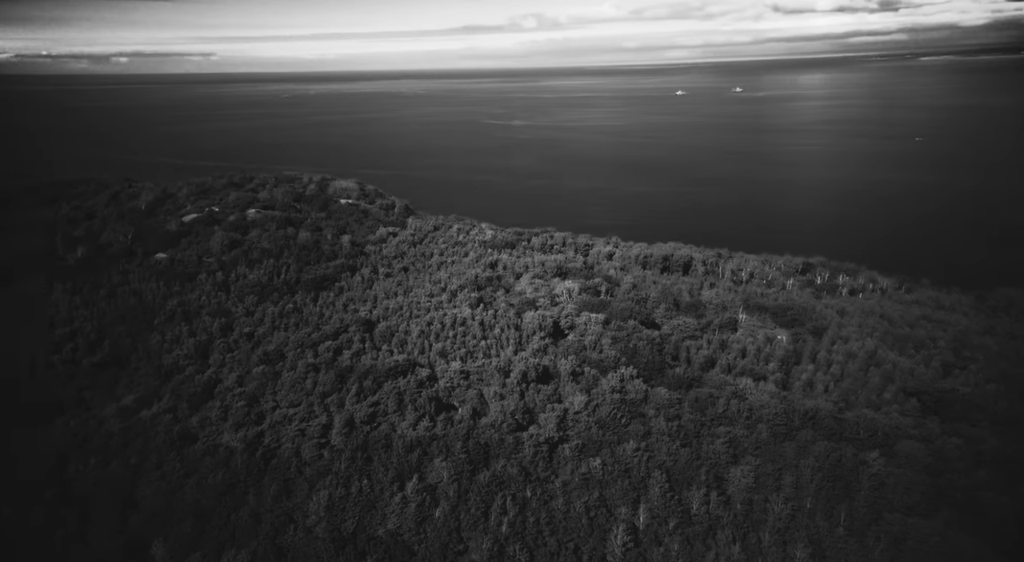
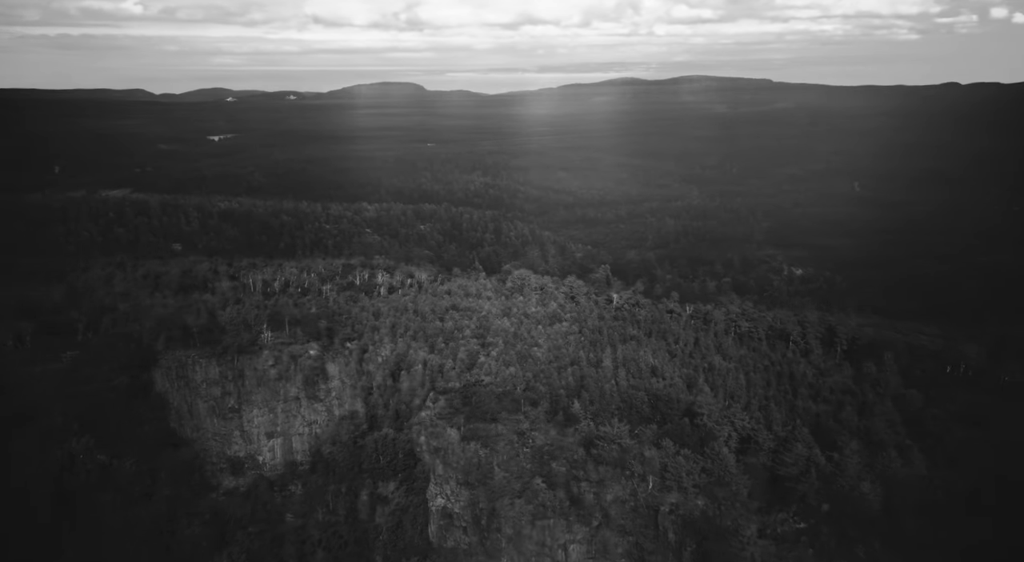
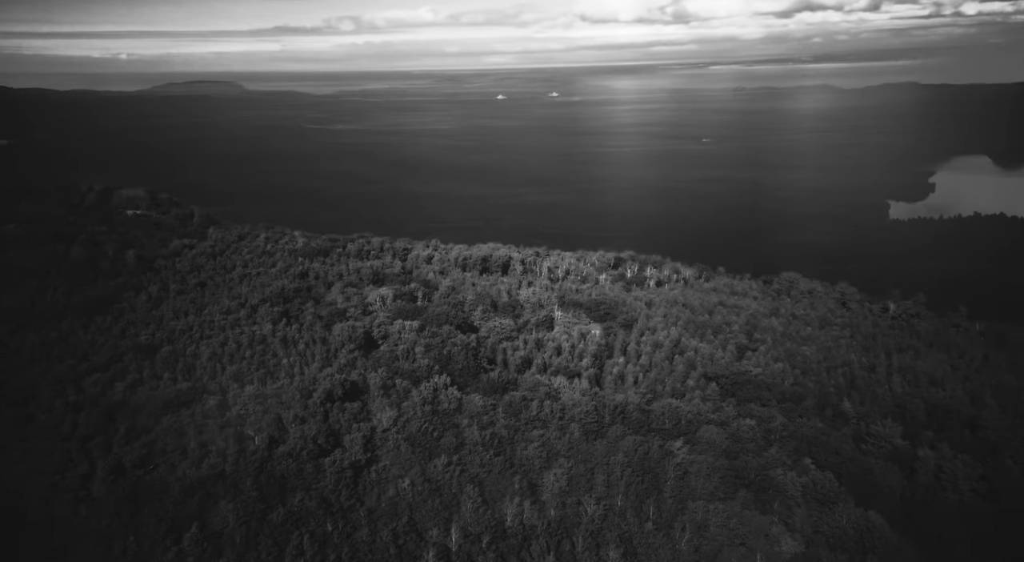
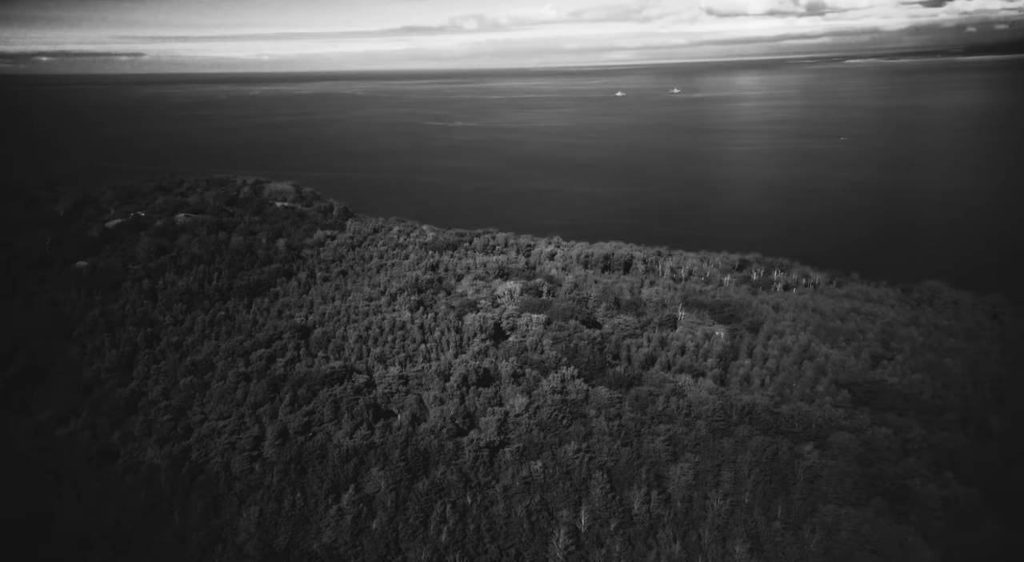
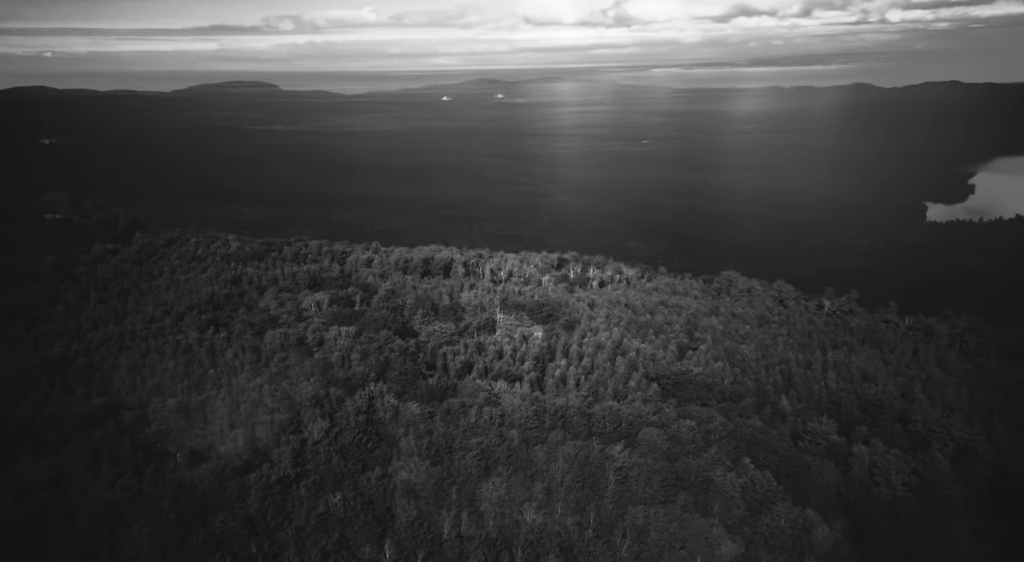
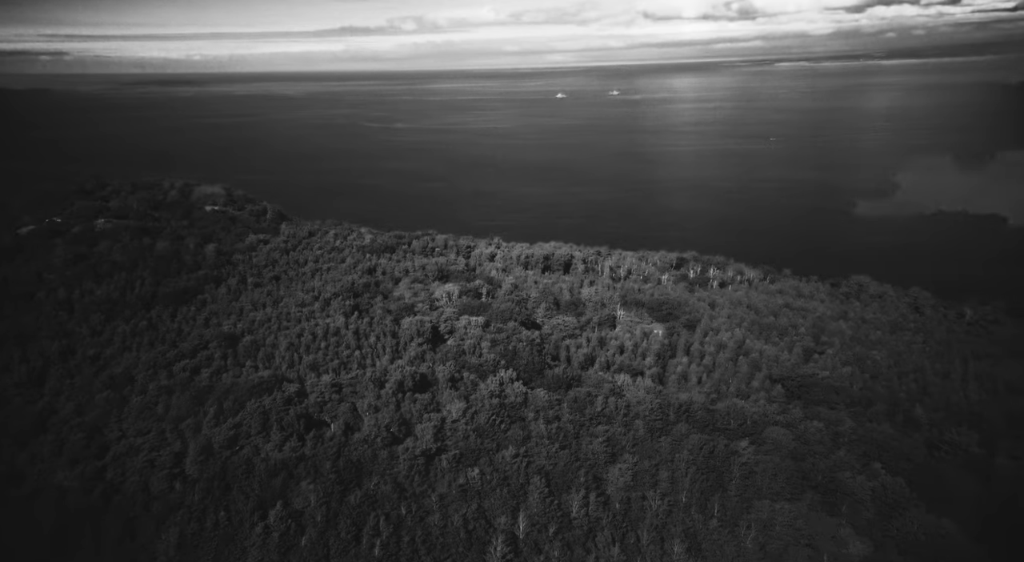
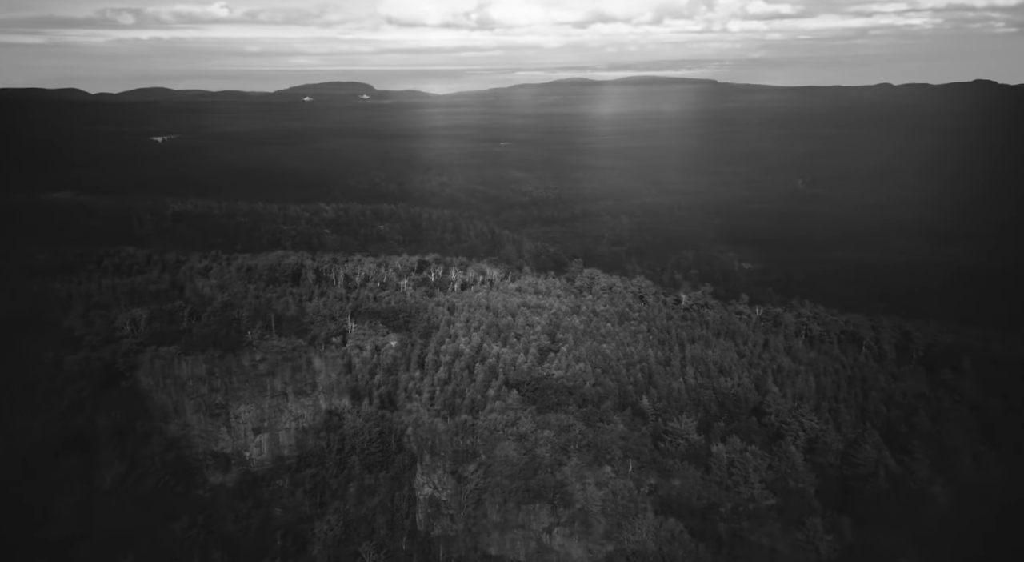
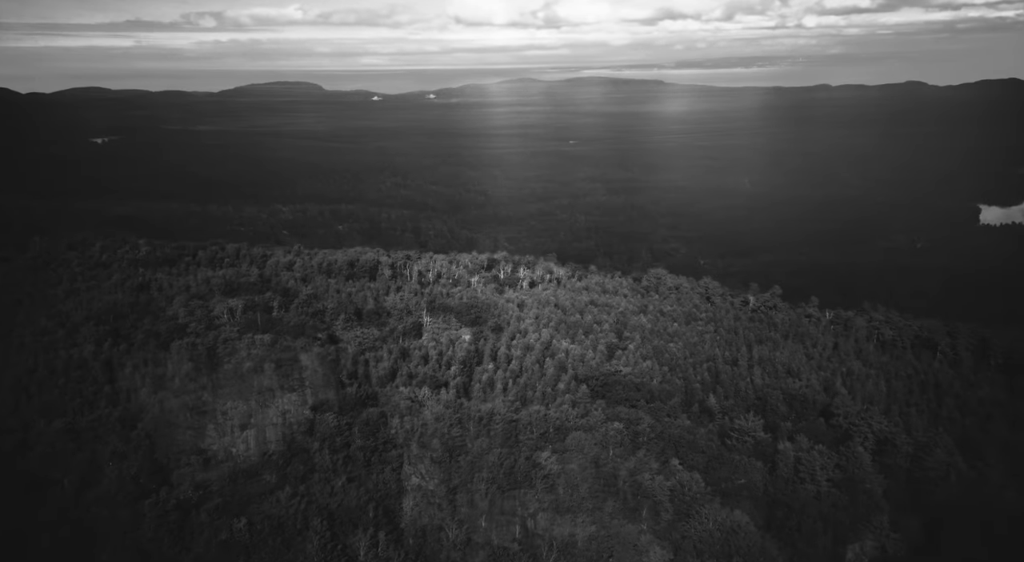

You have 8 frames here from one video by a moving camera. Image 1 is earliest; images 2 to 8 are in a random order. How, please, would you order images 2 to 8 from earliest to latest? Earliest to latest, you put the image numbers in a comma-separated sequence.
4, 6, 3, 5, 8, 7, 2
